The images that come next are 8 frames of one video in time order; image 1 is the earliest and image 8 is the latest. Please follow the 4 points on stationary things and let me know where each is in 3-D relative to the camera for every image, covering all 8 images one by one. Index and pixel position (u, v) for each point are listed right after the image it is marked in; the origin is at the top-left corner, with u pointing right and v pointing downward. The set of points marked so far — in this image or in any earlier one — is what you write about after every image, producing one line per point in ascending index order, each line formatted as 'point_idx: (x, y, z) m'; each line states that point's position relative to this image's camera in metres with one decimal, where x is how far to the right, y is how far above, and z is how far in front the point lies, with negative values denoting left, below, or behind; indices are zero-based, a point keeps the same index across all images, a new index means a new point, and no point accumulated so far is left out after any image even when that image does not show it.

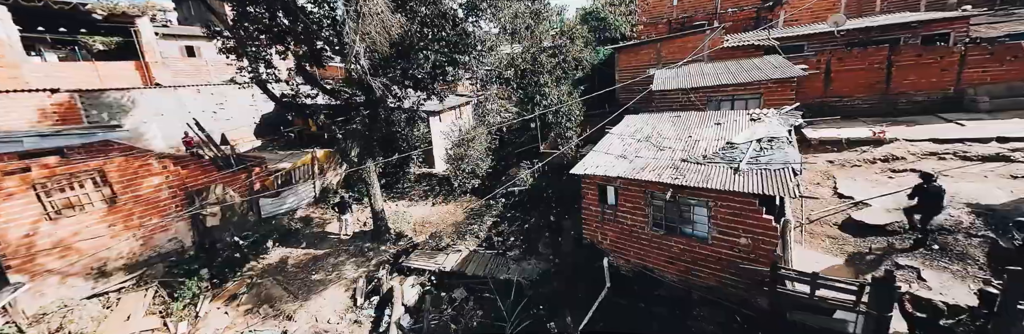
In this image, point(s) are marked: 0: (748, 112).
0: (+6.8, +1.6, +10.1) m
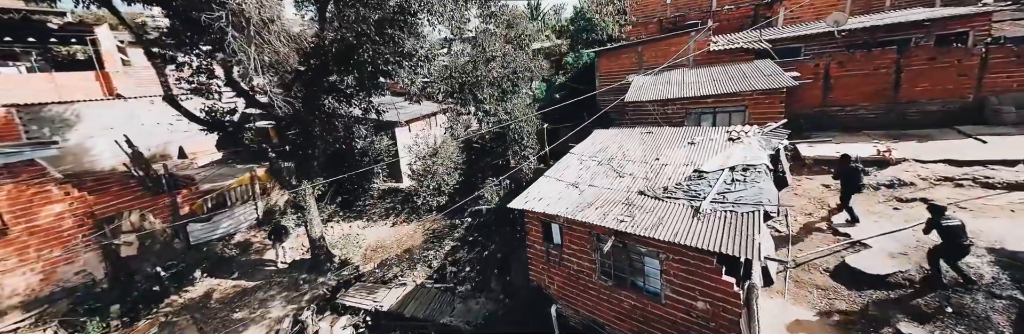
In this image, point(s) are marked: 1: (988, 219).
0: (+5.4, +1.0, +8.7) m
1: (+8.7, -1.0, +6.4) m
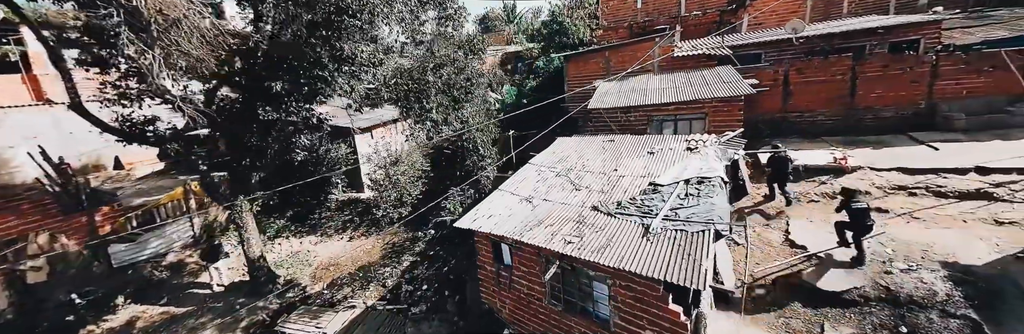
0: (+4.2, +0.7, +8.4) m
1: (+7.8, -1.1, +6.3) m
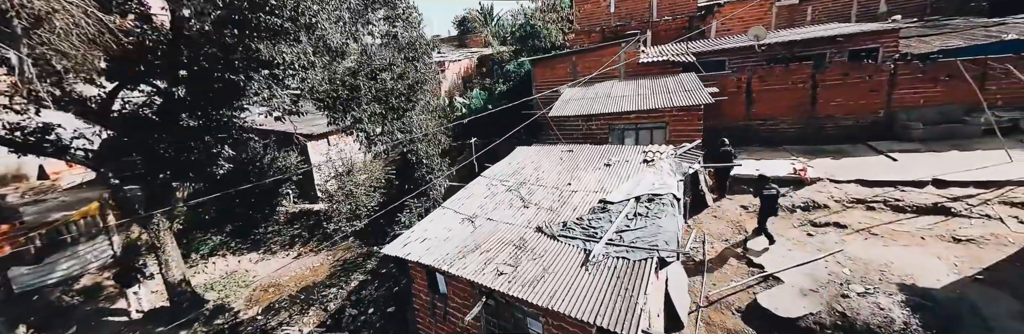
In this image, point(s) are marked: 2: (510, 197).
0: (+3.1, +0.4, +8.0) m
1: (+6.7, -1.4, +6.0) m
2: (0.0, -0.6, +6.9) m
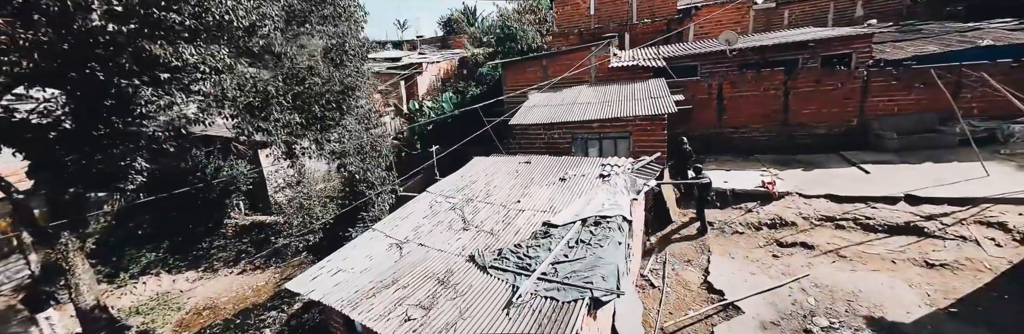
0: (+2.0, +0.1, +7.4) m
1: (+5.6, -1.7, +5.5) m
2: (-1.1, -0.9, +6.3) m
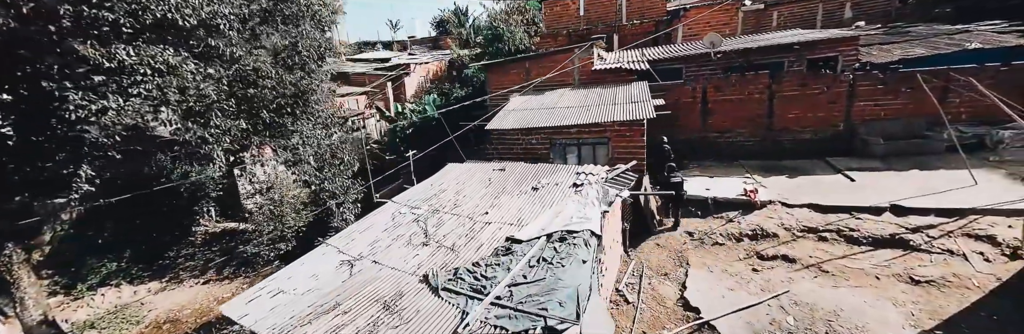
0: (+1.4, 0.0, +7.1) m
1: (+5.1, -1.8, +5.2) m
2: (-1.7, -1.1, +5.9) m
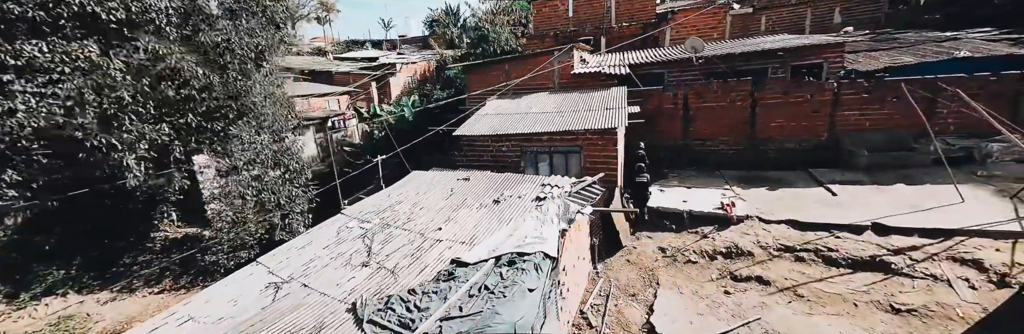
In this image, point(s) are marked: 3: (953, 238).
0: (+0.7, -0.2, +6.6) m
1: (+4.3, -2.1, +4.8) m
2: (-2.4, -1.2, +5.4) m
3: (+6.9, -1.1, +5.5) m
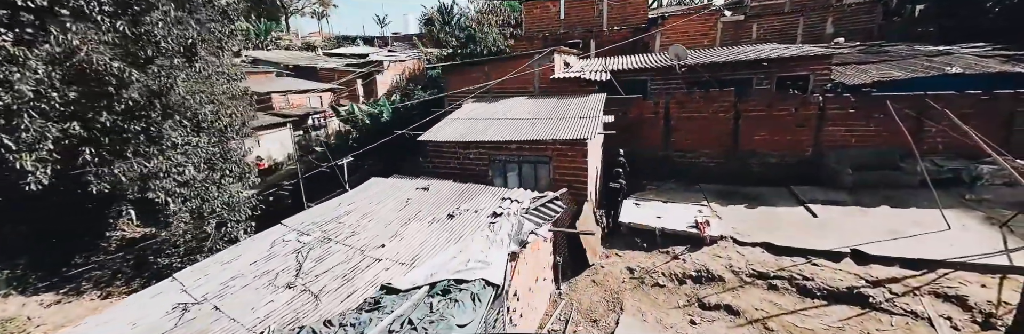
0: (-0.1, -0.4, +6.2) m
1: (+3.6, -2.4, +4.4) m
2: (-3.1, -1.4, +4.9) m
3: (+6.2, -1.5, +5.1) m
